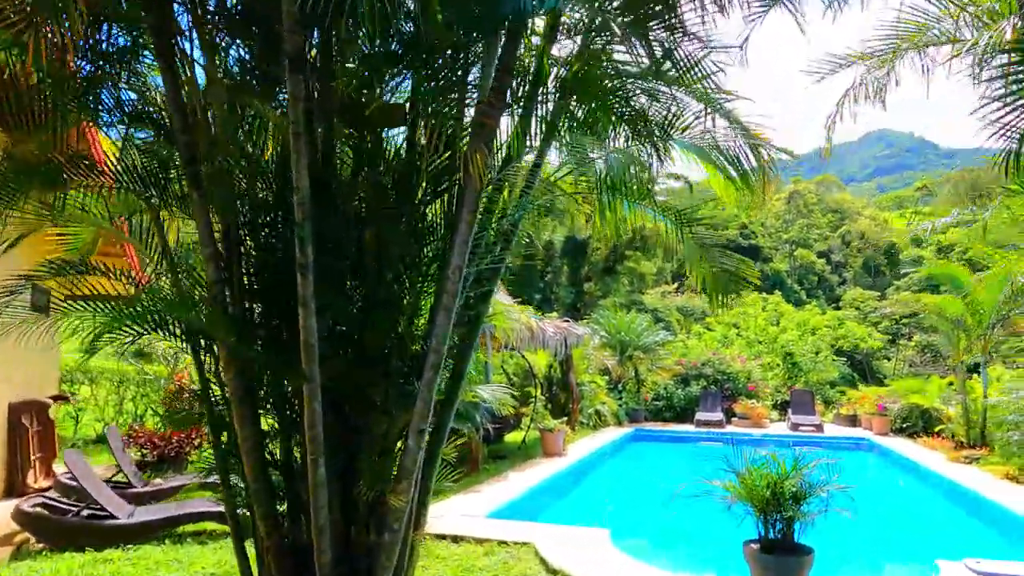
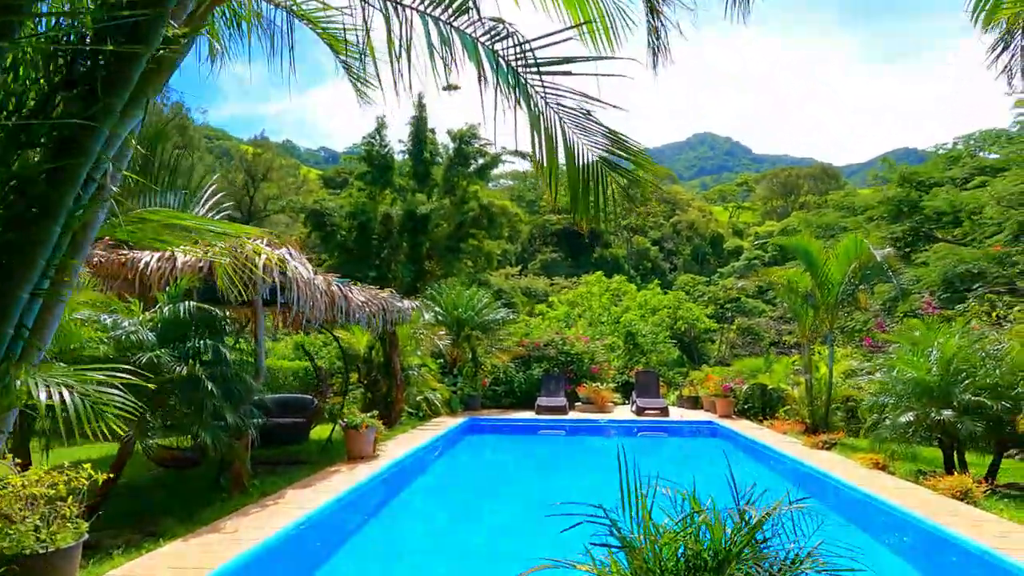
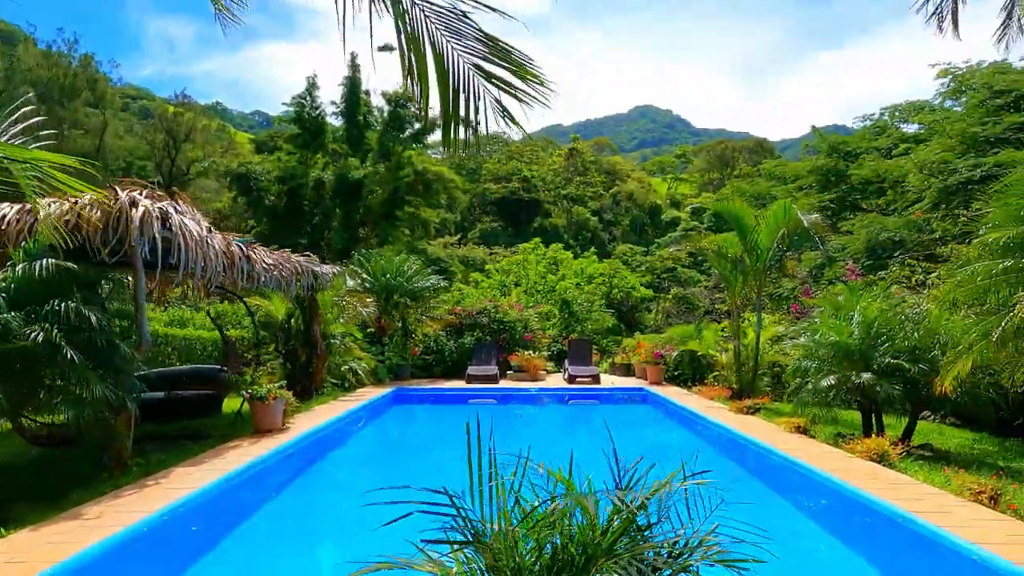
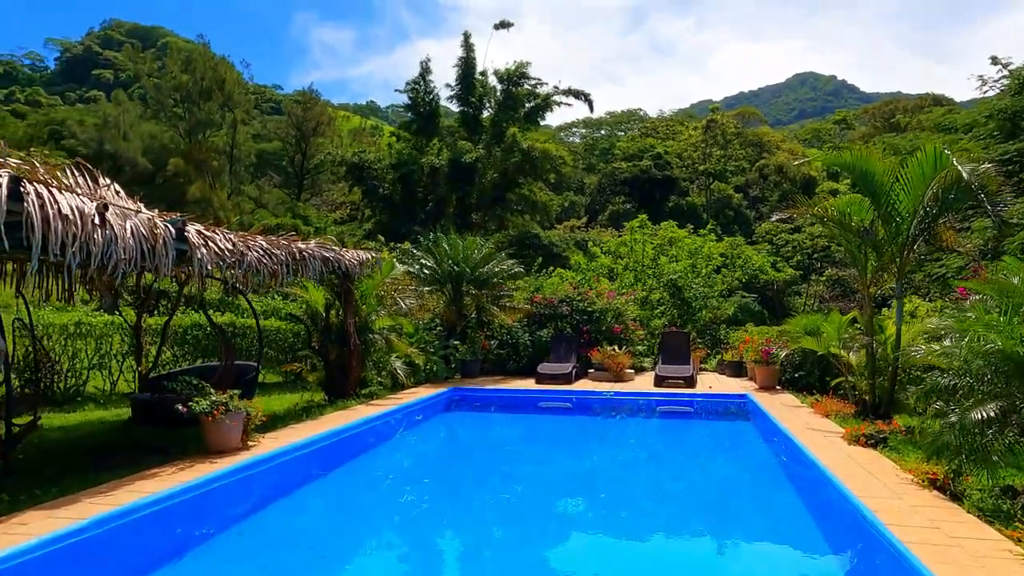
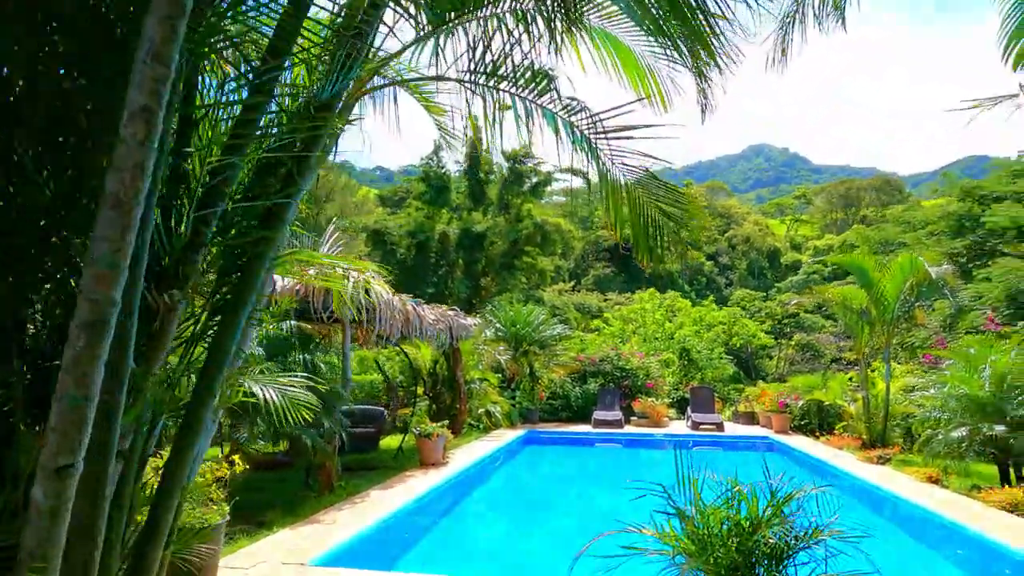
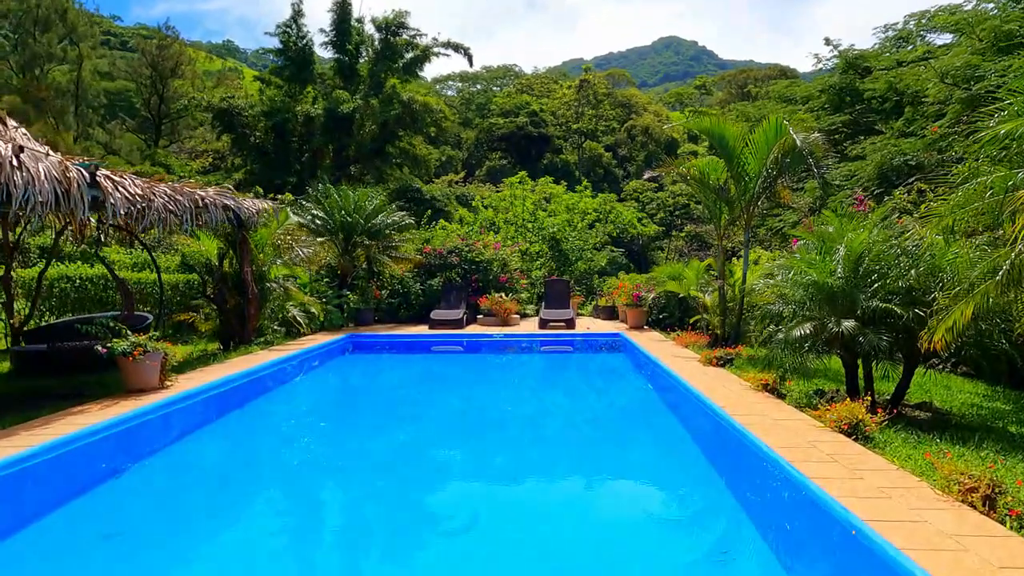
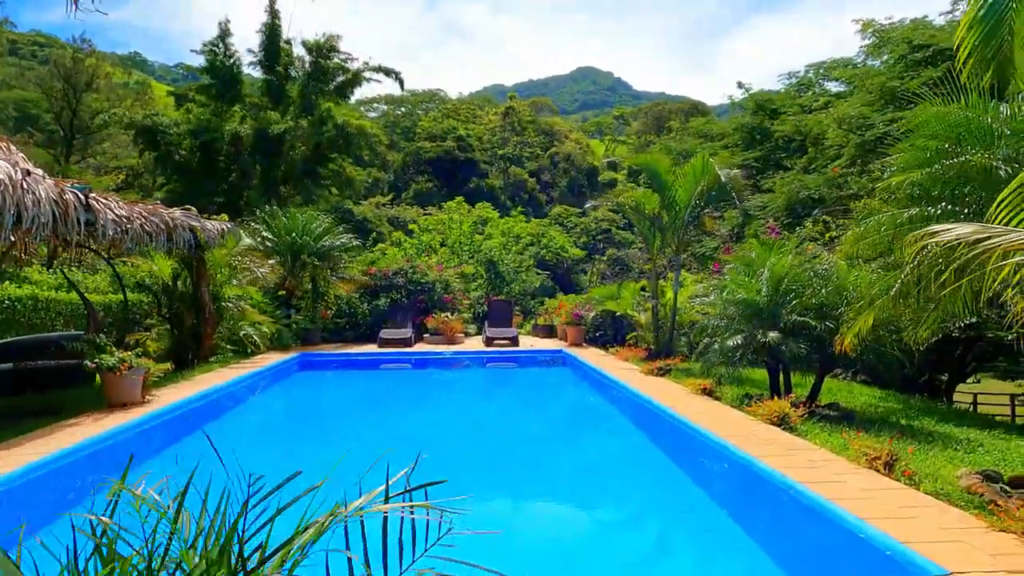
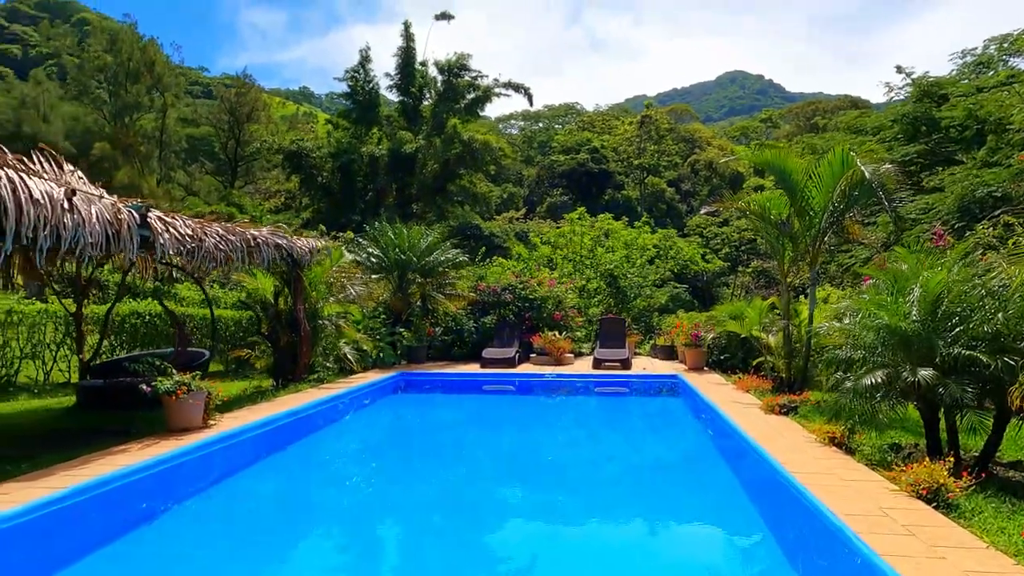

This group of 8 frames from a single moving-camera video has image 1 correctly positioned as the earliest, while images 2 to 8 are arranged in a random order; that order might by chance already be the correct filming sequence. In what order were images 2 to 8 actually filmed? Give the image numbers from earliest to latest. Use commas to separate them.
5, 2, 3, 7, 6, 8, 4
